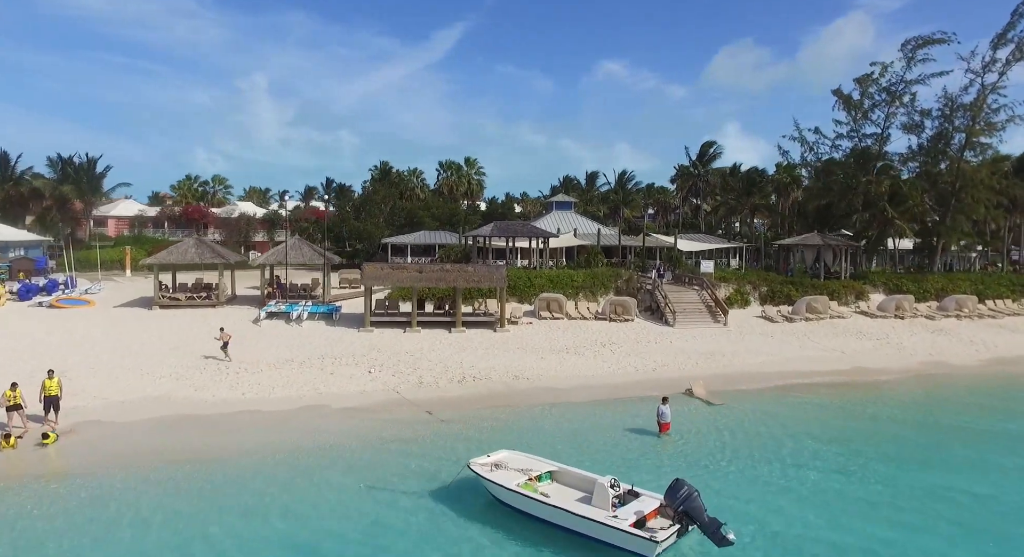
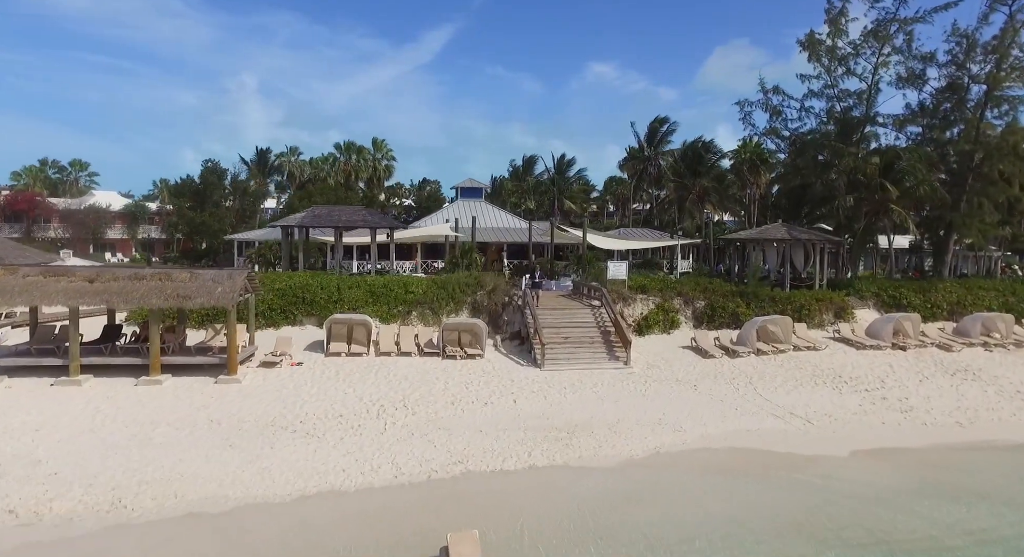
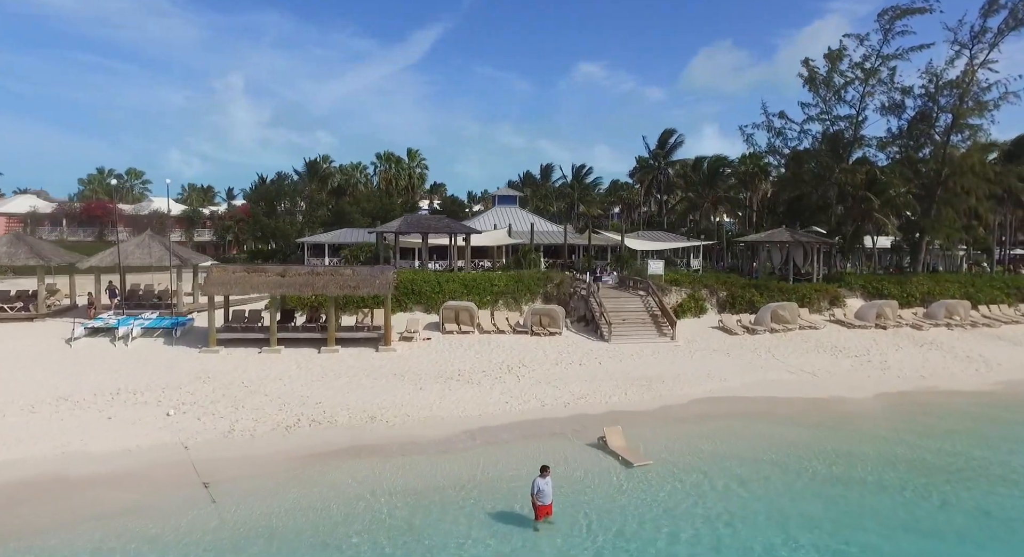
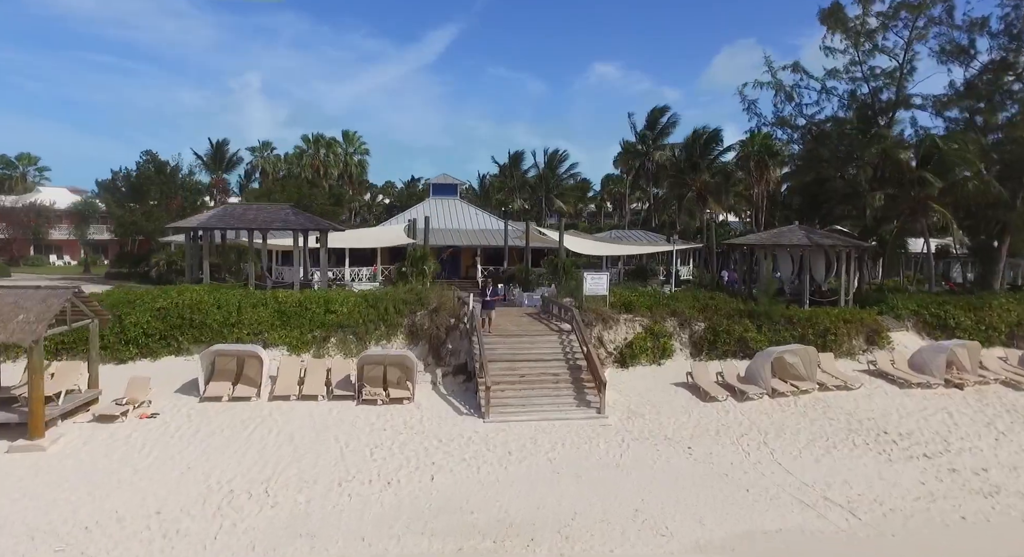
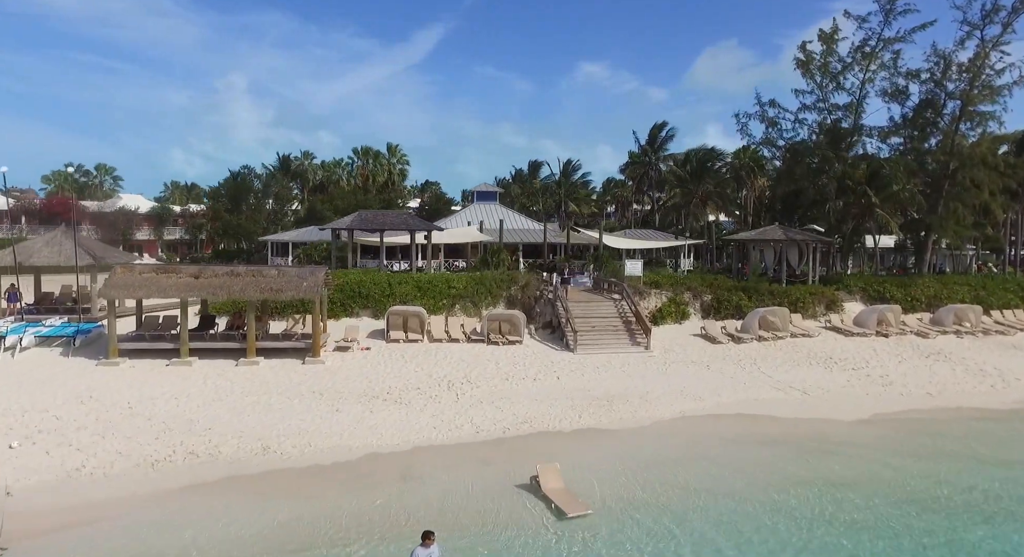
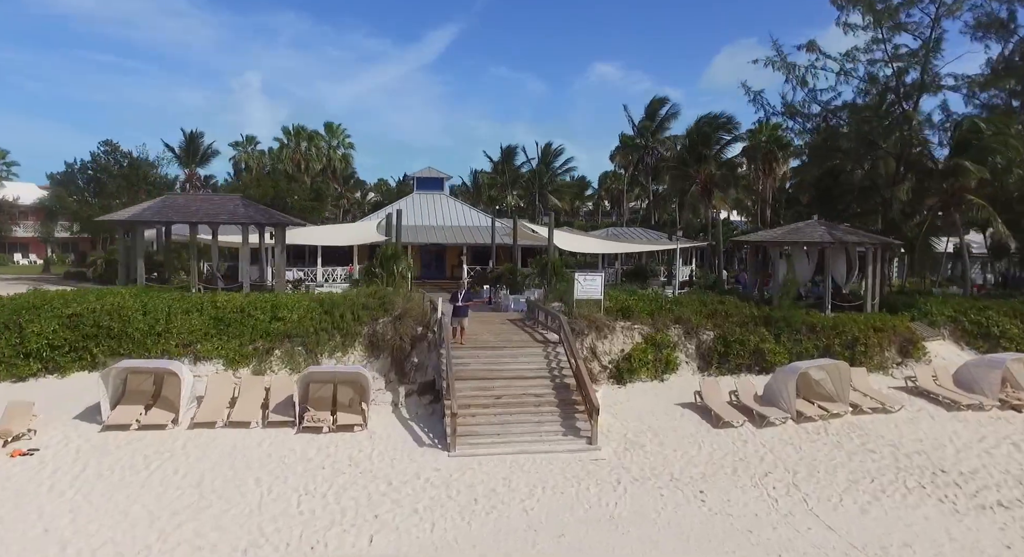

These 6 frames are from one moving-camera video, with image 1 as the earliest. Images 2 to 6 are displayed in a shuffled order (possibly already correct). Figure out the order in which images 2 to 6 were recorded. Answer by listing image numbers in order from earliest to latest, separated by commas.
3, 5, 2, 4, 6
